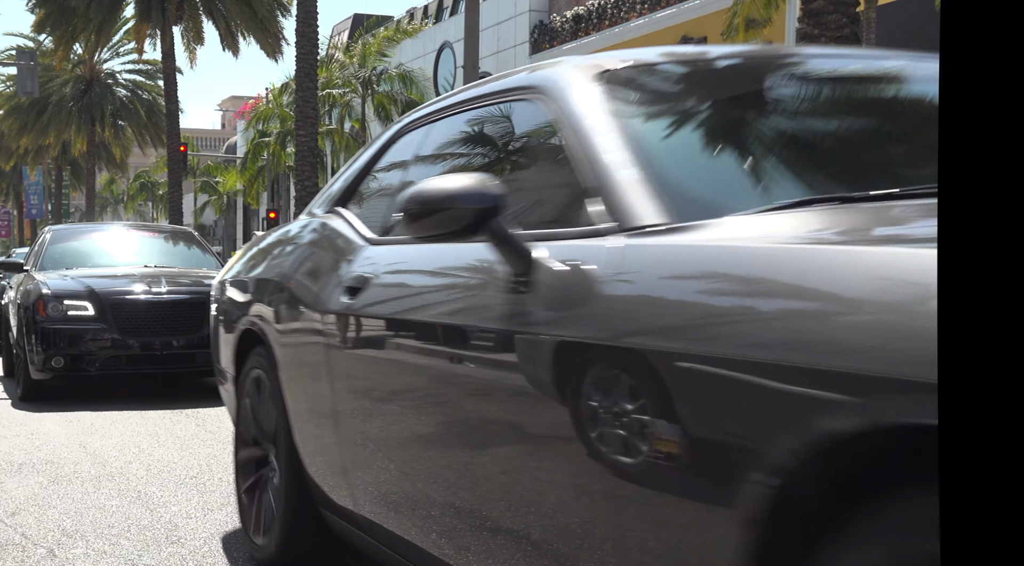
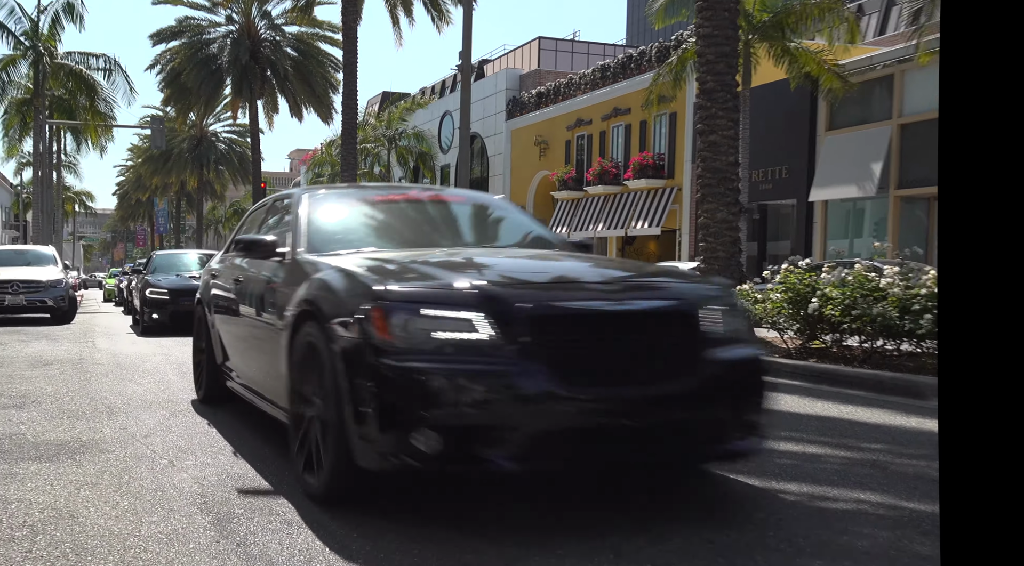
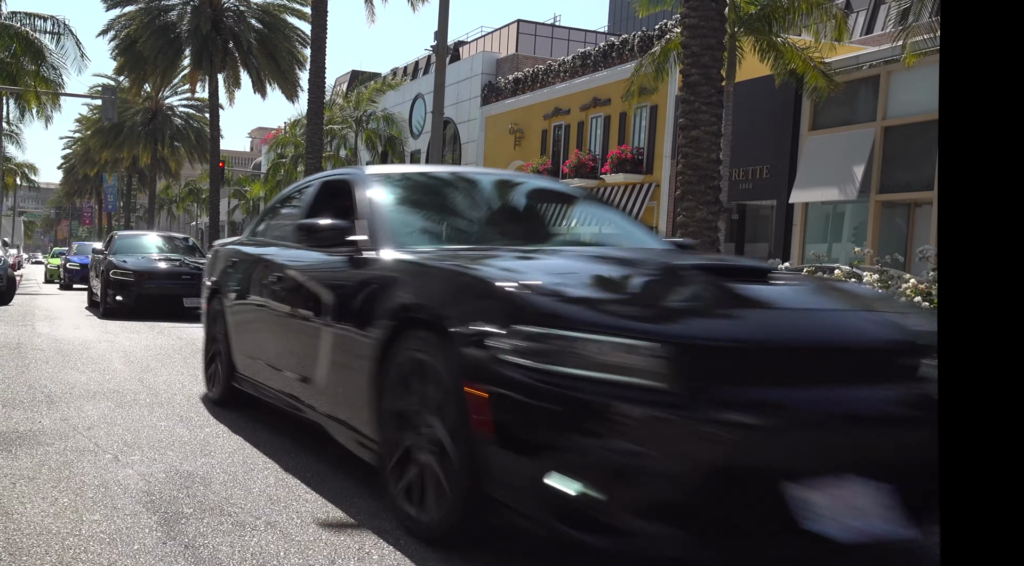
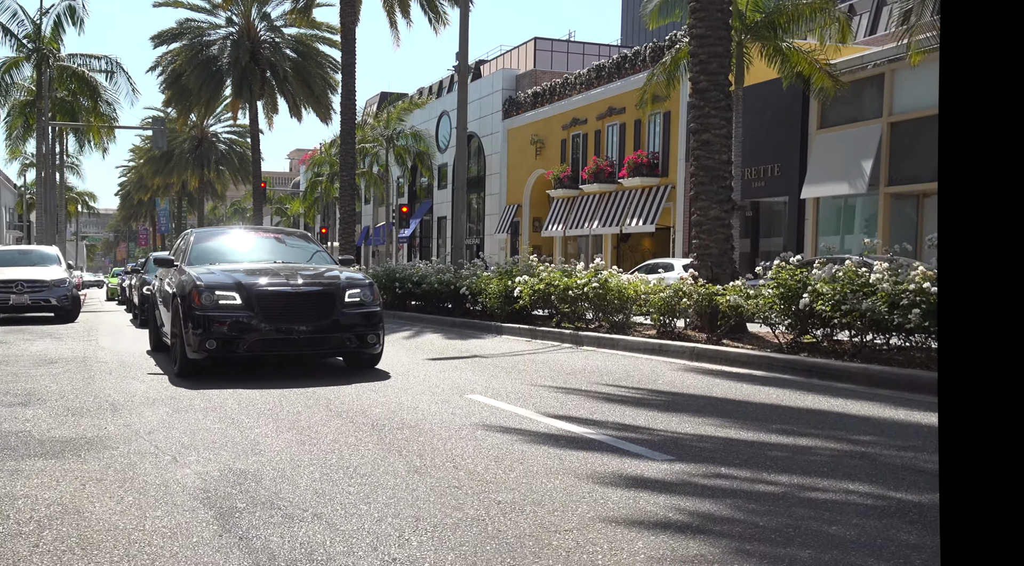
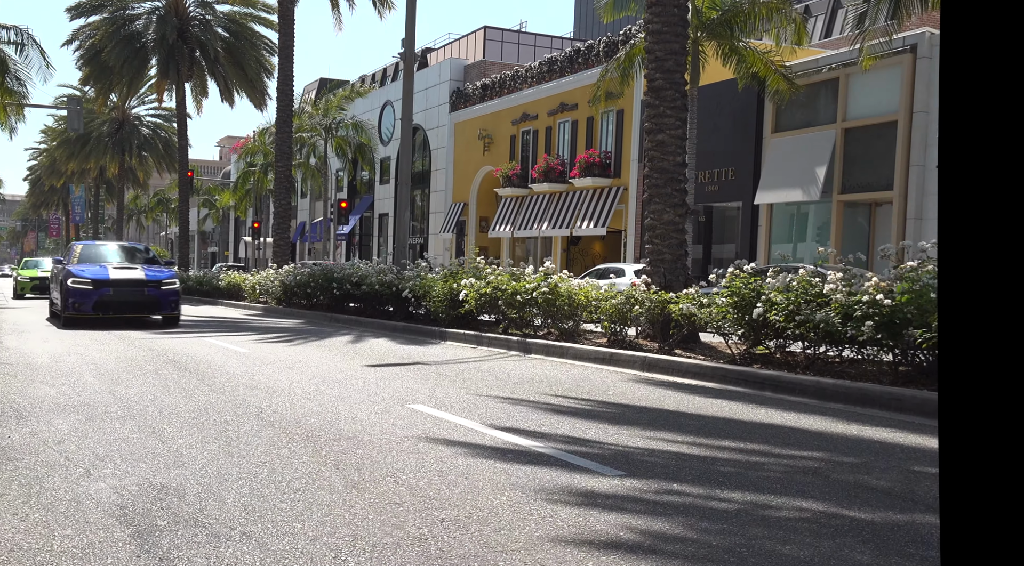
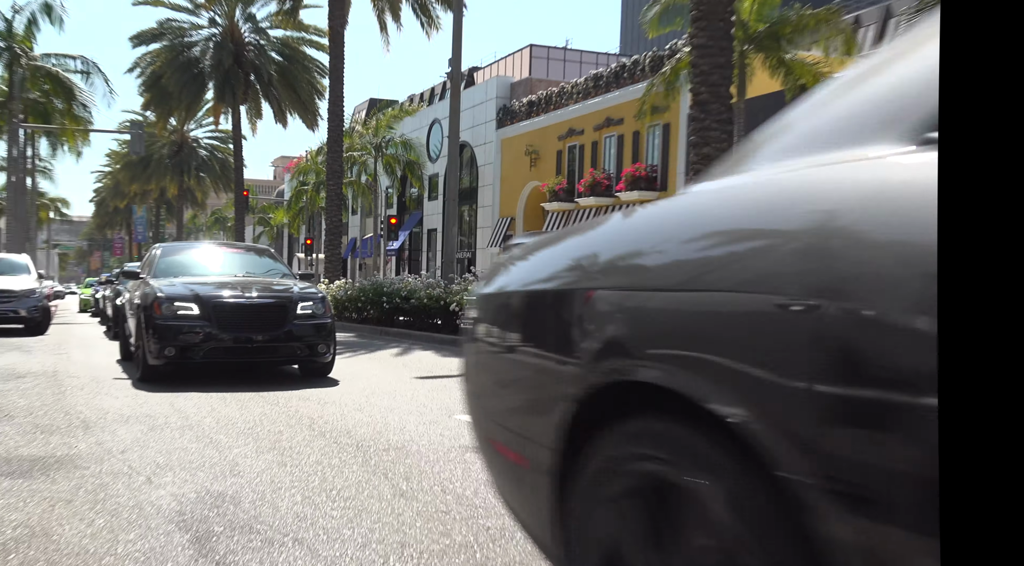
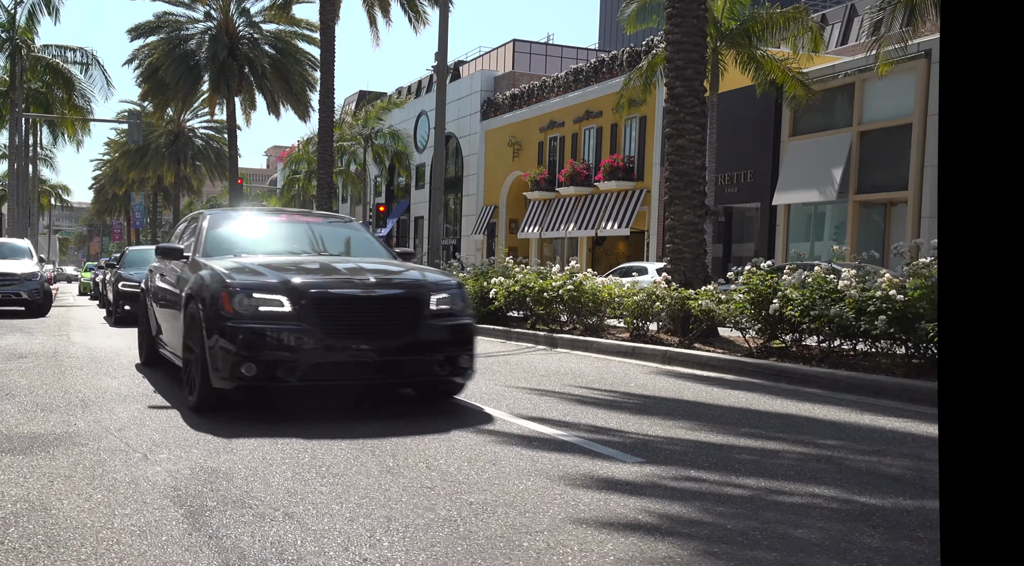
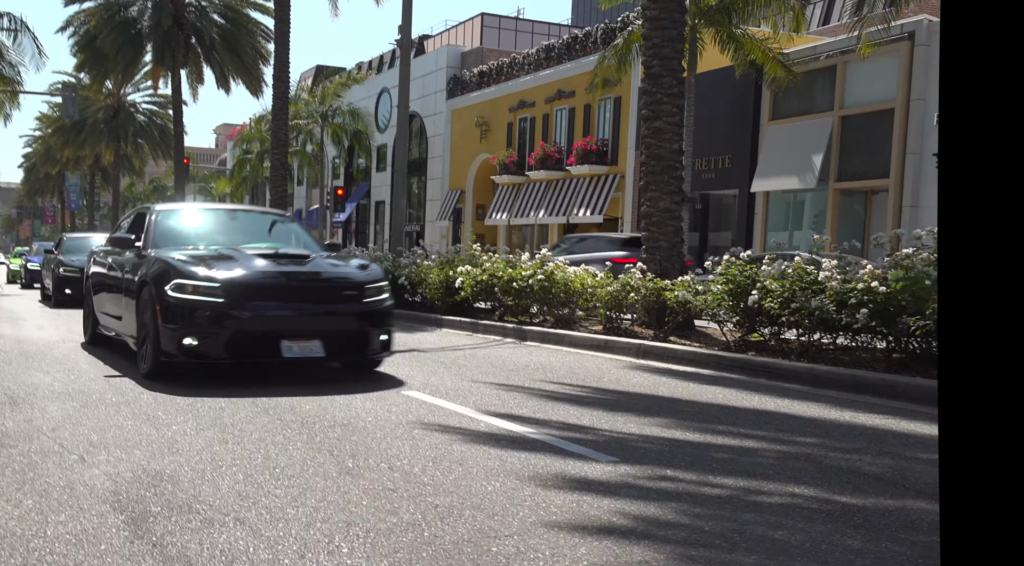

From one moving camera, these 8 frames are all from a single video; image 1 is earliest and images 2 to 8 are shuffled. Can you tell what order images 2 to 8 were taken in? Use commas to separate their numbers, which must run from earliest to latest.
6, 4, 7, 2, 8, 3, 5
